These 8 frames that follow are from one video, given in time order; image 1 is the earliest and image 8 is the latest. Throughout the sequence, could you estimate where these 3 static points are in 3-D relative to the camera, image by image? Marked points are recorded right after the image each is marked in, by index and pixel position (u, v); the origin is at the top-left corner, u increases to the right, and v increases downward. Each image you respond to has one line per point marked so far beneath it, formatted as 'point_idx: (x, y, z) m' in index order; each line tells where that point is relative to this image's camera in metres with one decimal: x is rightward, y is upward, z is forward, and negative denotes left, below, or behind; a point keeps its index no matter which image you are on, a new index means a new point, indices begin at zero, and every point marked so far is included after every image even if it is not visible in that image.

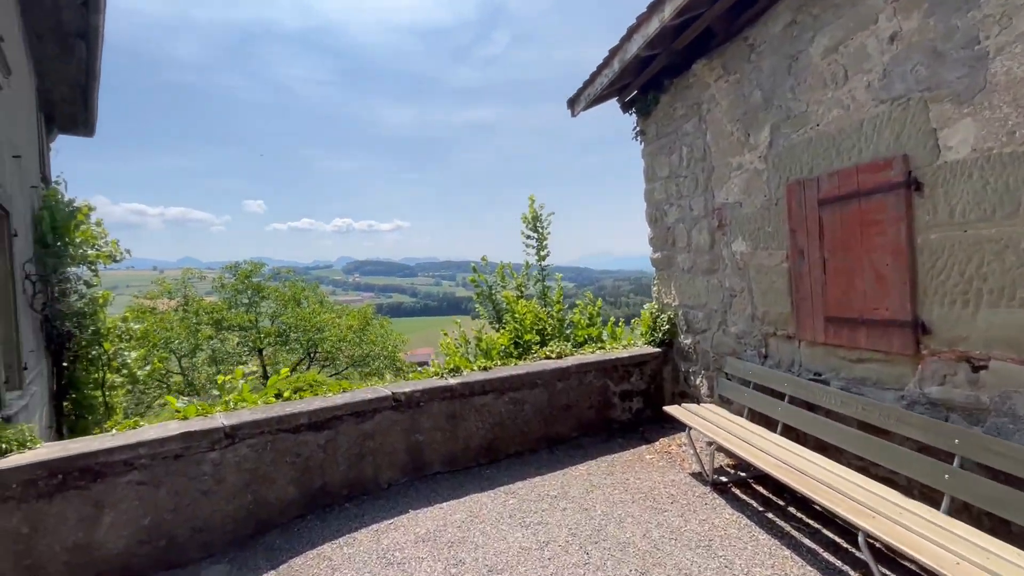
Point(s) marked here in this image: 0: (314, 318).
0: (-5.8, -0.9, +14.3) m
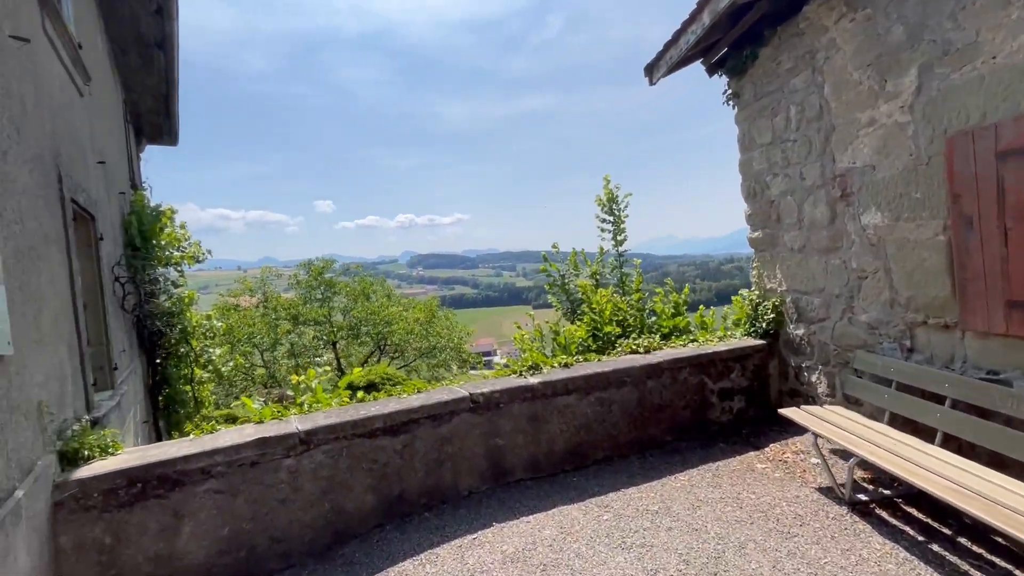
0: (-3.9, -0.7, +14.6) m
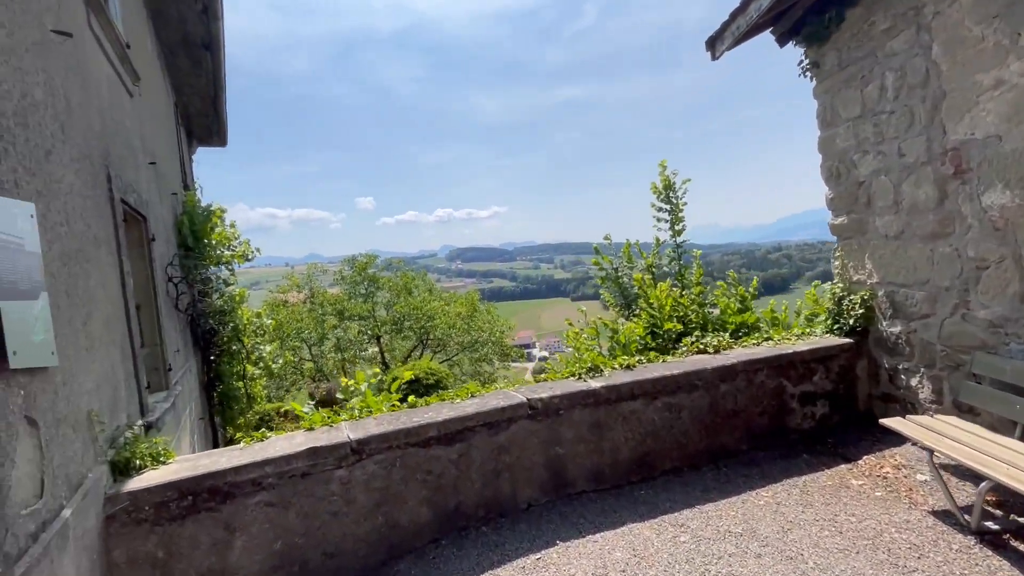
0: (-2.6, -0.5, +14.7) m
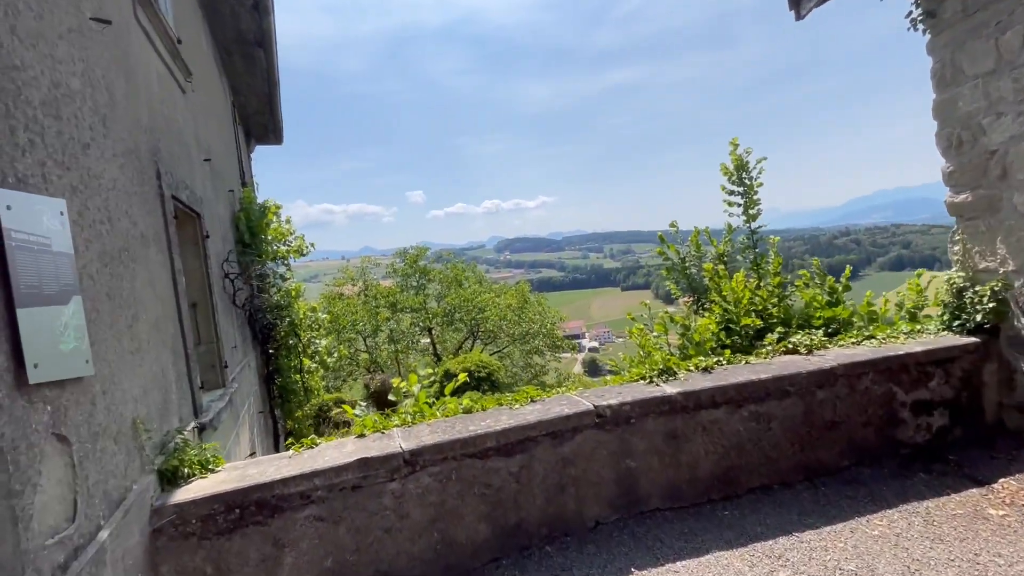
0: (-1.1, -0.3, +14.7) m
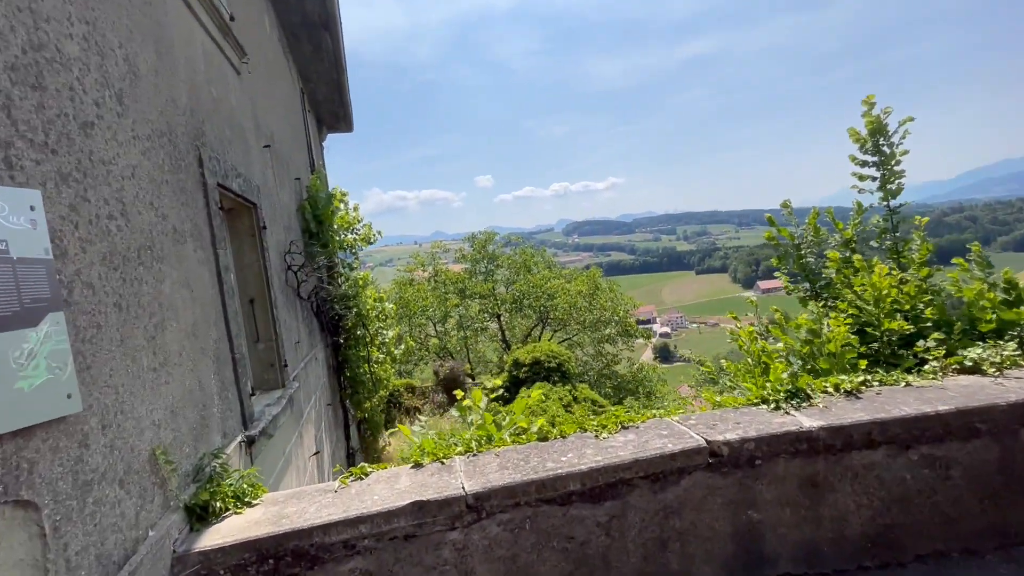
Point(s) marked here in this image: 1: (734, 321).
0: (+0.9, +0.1, +14.3) m
1: (+1.6, -0.3, +3.2) m
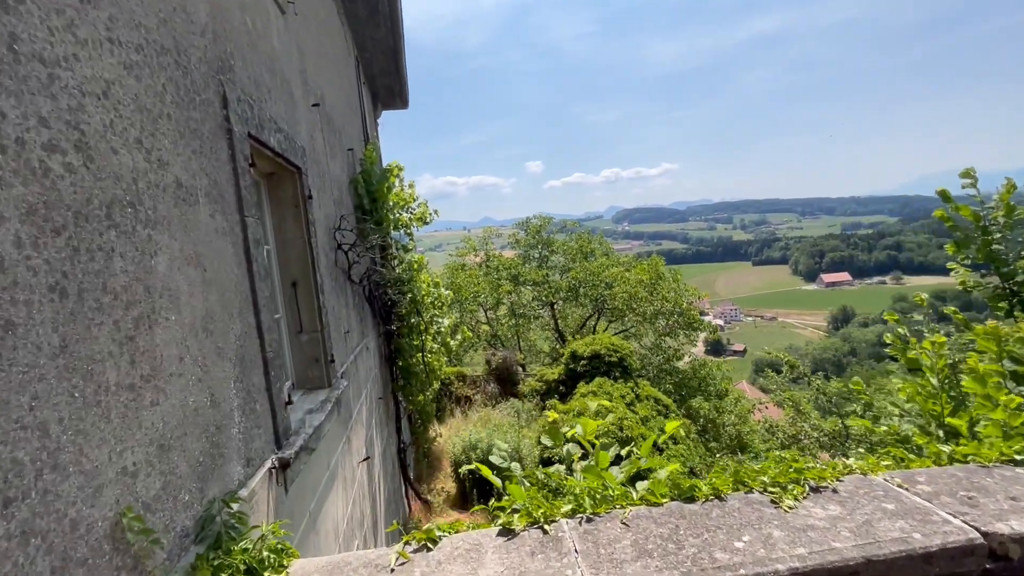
0: (+2.5, +0.5, +13.5) m
1: (+2.0, -0.3, +2.5) m
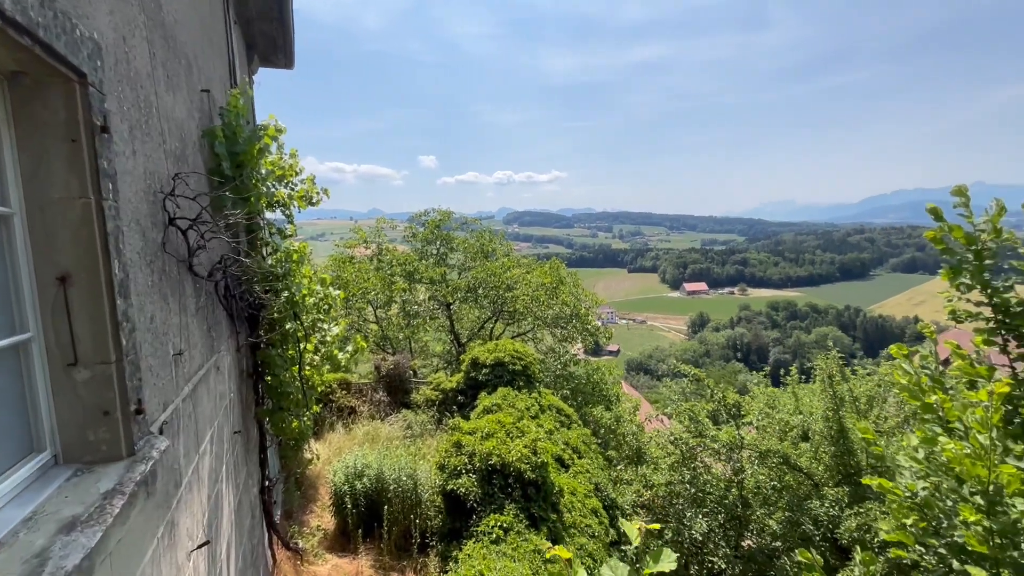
0: (-0.3, +0.4, +13.0) m
1: (+1.7, -0.4, +2.1) m
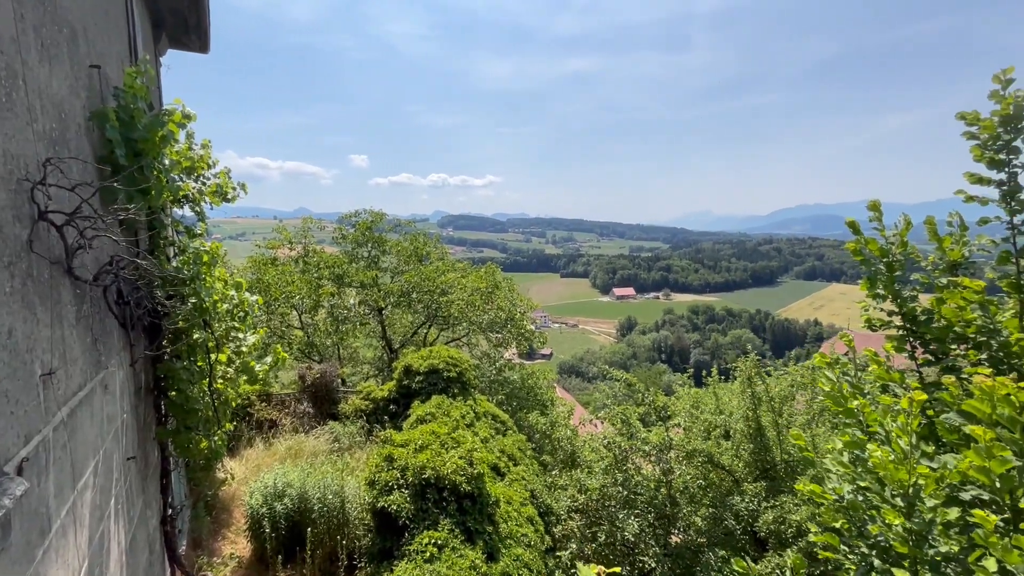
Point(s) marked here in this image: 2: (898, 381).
0: (-2.0, +0.3, +12.7) m
1: (+1.5, -0.5, +2.2) m
2: (+1.7, -0.4, +2.2) m
